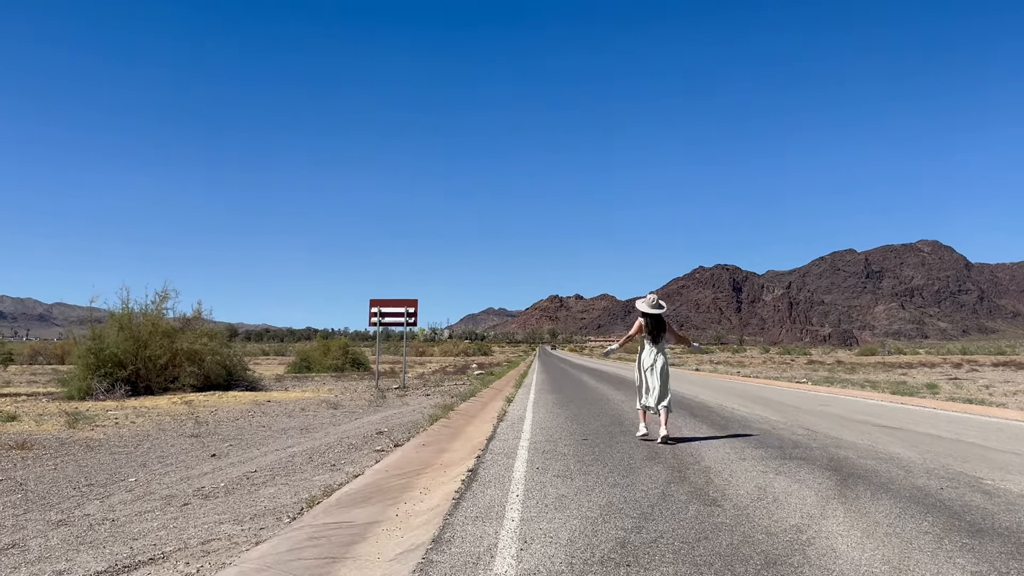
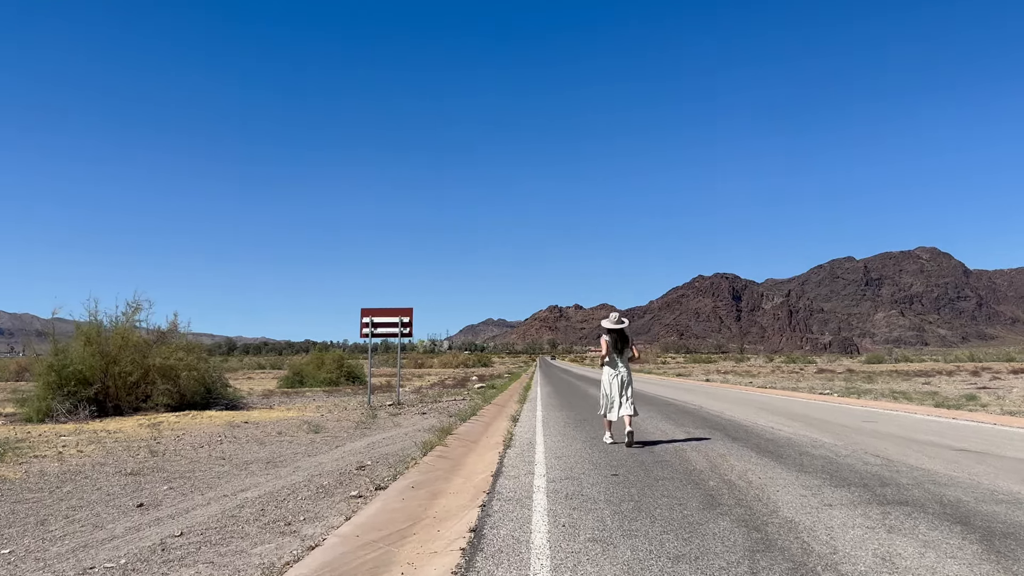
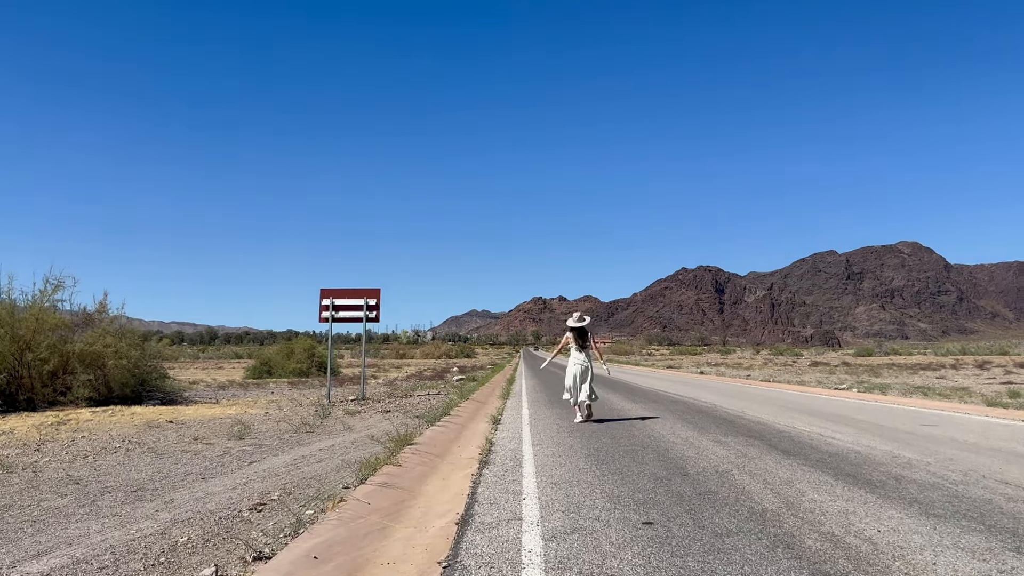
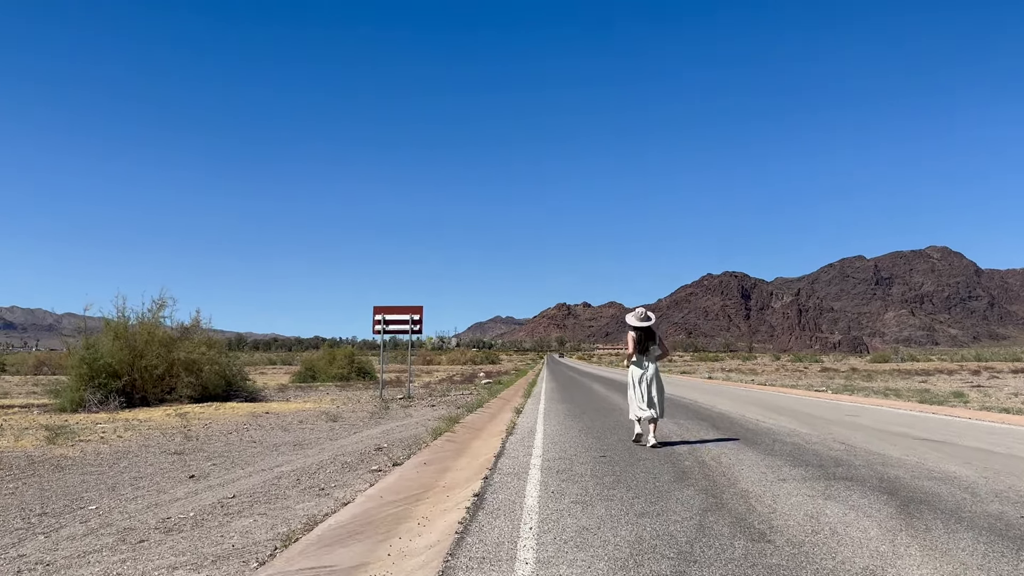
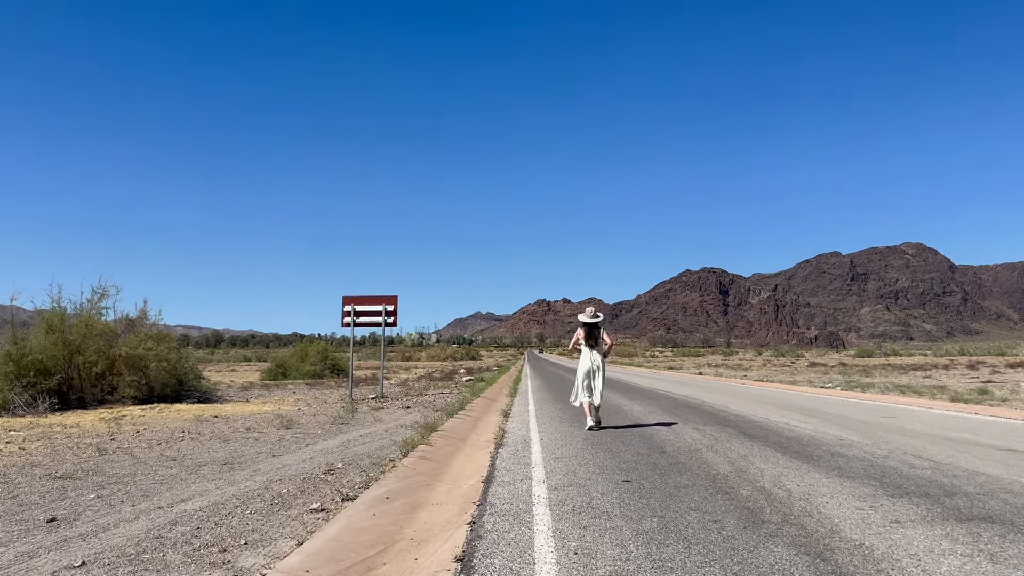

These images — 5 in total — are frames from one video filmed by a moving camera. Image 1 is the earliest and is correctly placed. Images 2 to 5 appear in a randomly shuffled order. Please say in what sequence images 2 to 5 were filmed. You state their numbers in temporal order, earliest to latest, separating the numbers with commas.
4, 2, 5, 3
